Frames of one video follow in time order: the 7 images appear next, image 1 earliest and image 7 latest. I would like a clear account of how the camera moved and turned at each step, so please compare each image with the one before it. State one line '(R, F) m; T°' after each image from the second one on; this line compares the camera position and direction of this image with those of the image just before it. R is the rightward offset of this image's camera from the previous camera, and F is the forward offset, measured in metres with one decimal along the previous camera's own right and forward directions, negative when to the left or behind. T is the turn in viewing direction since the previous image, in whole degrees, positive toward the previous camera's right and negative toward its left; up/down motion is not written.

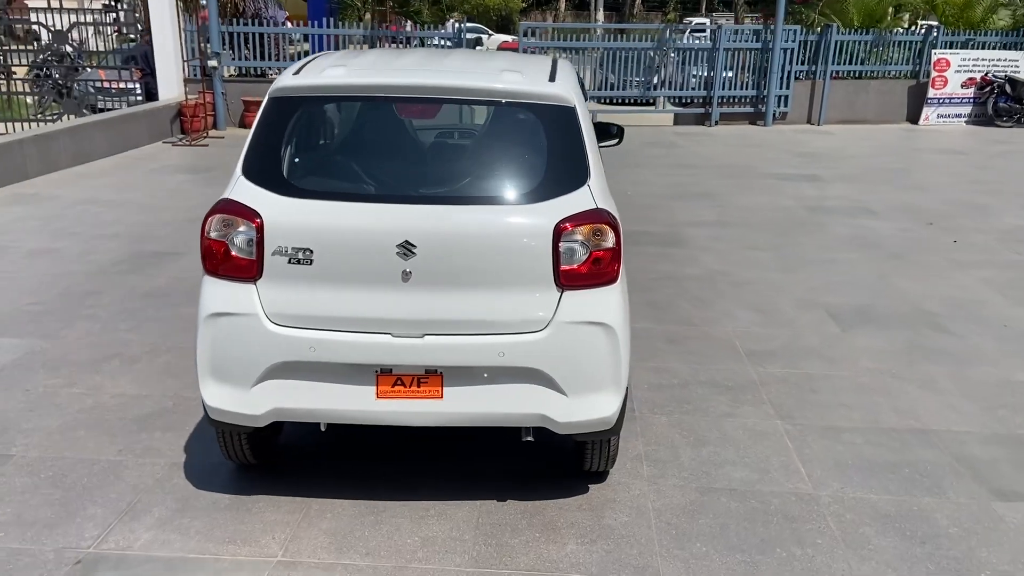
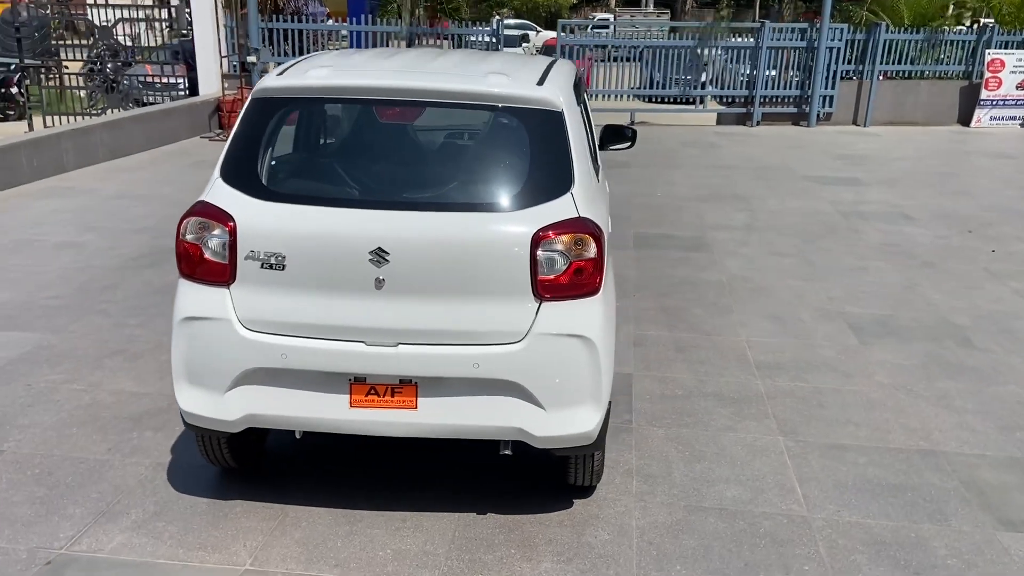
(+0.3, +0.1) m; -3°
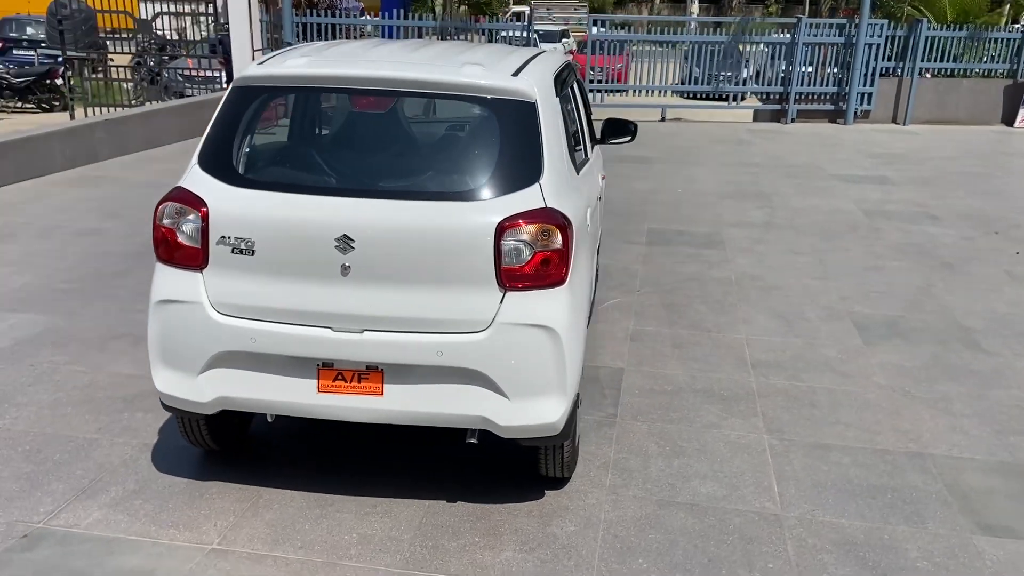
(+0.3, 0.0) m; -3°
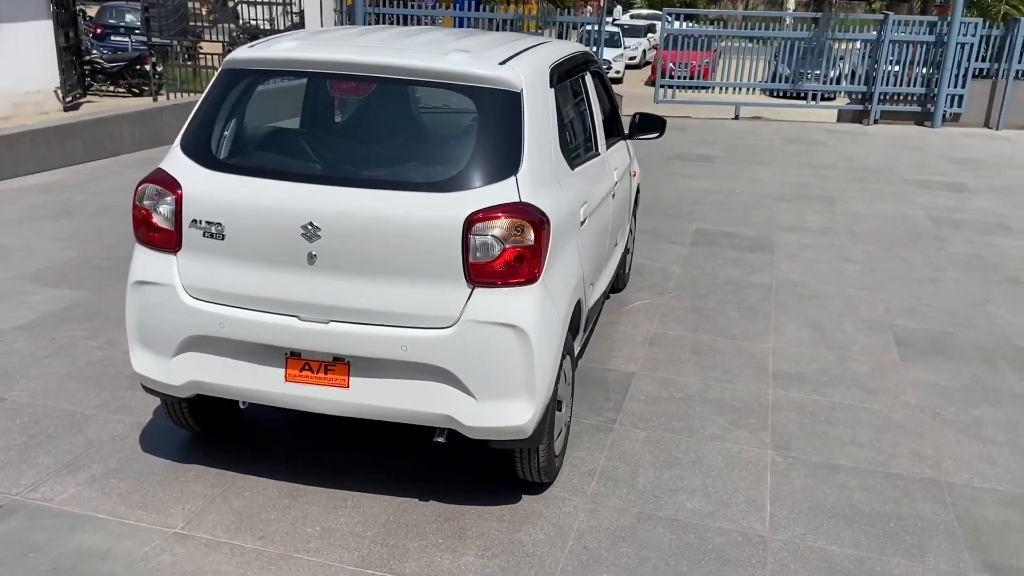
(+0.4, +0.1) m; -5°
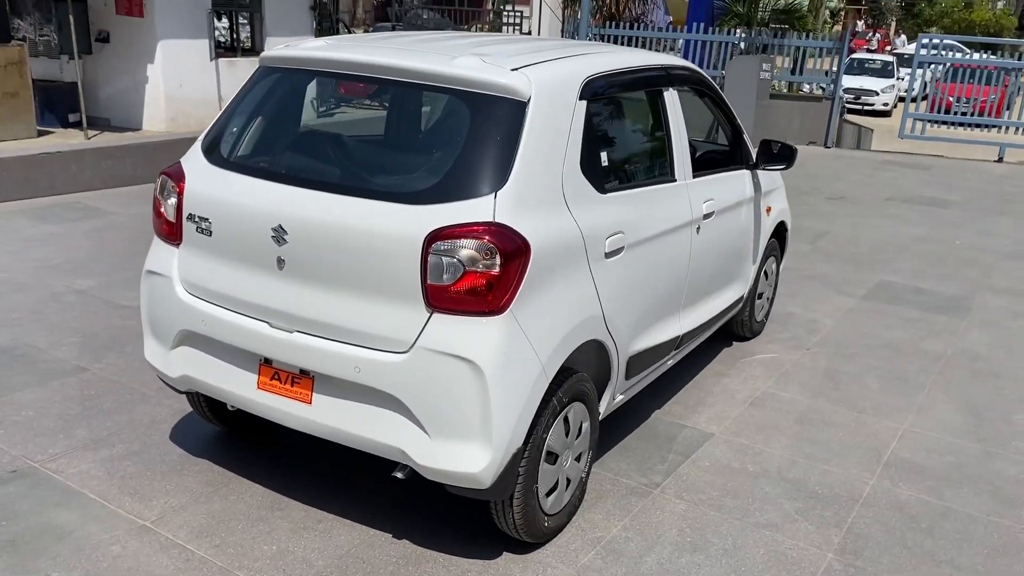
(+0.9, +0.5) m; -17°
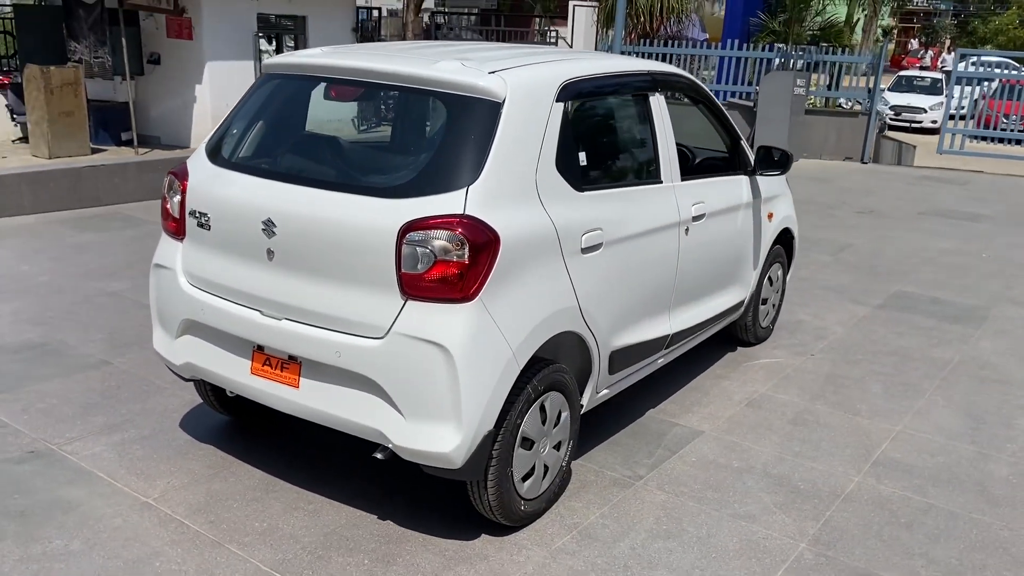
(+0.3, -0.1) m; -3°
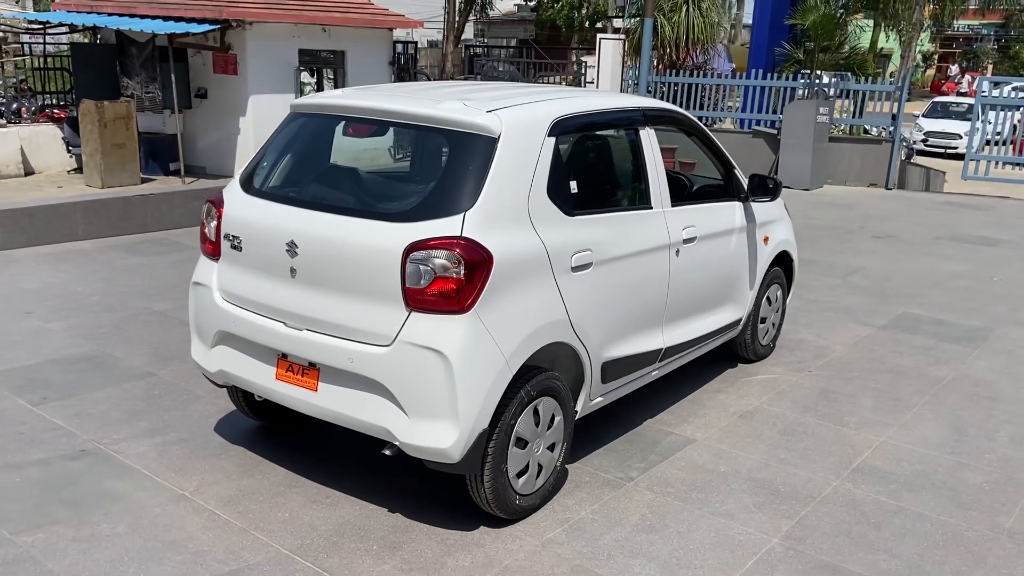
(+0.2, -0.4) m; -3°
